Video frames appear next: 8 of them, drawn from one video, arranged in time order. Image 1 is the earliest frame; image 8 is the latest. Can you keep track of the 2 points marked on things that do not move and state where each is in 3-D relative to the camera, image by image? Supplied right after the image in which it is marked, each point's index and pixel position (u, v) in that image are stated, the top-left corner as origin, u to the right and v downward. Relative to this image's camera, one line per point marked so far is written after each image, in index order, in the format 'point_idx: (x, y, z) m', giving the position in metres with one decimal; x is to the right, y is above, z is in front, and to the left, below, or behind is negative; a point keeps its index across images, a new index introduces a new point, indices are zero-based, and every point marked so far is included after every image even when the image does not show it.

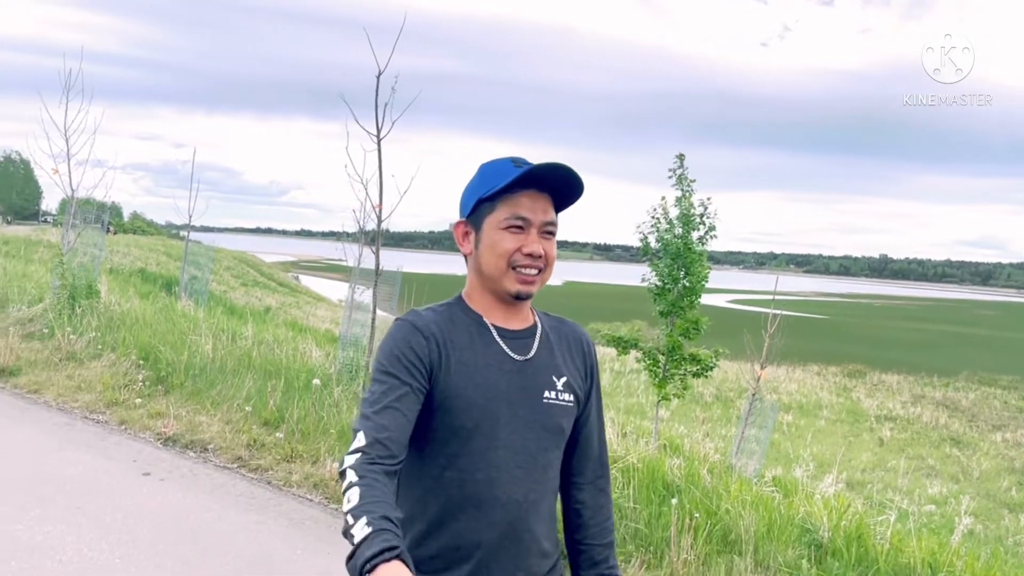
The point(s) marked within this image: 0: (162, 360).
0: (-3.1, -0.6, +7.6) m
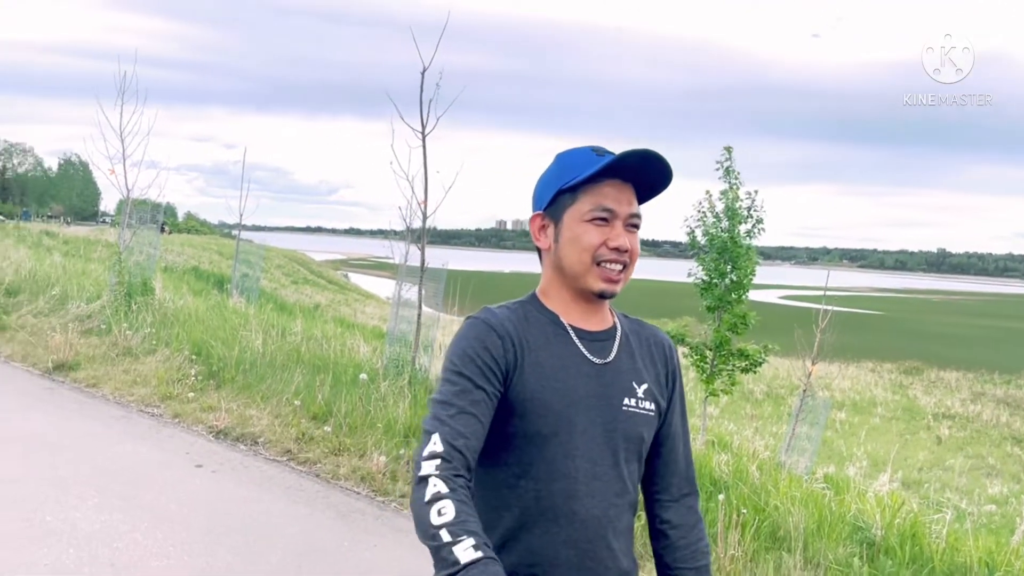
0: (-2.7, -0.6, +7.7) m
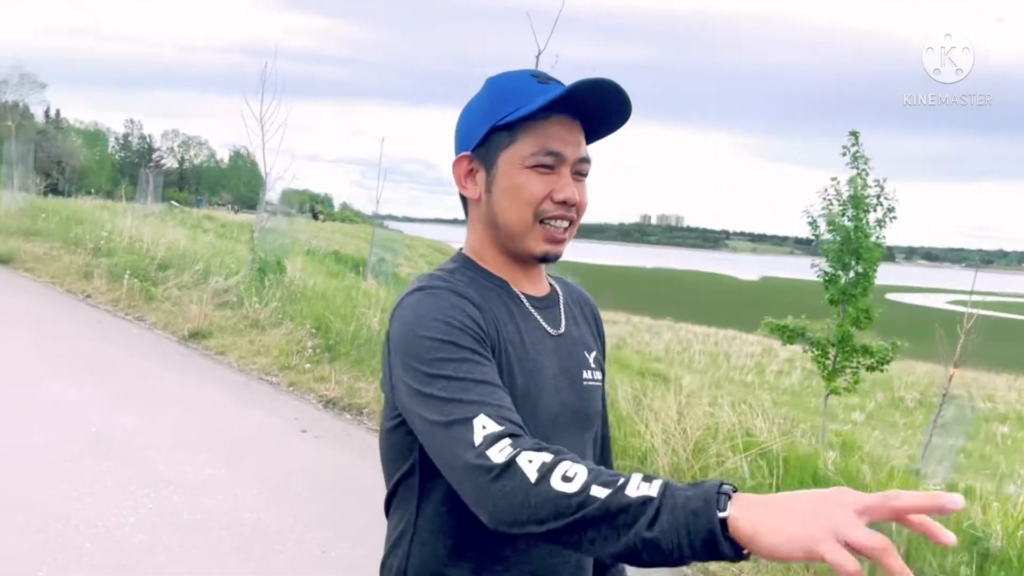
0: (-1.7, -0.4, +8.1) m
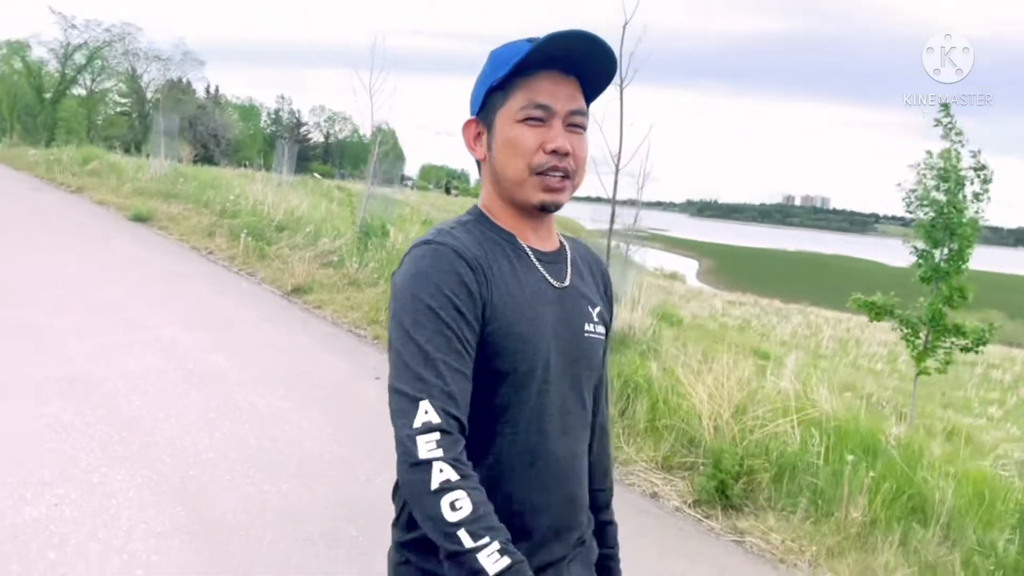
0: (-0.9, 0.0, +8.6) m
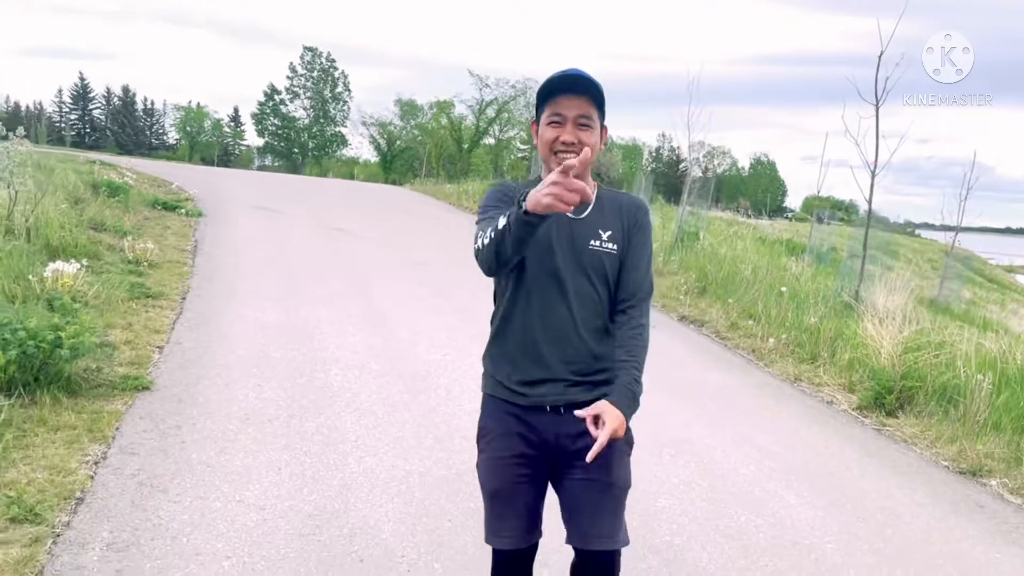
0: (+2.5, +0.2, +10.9) m
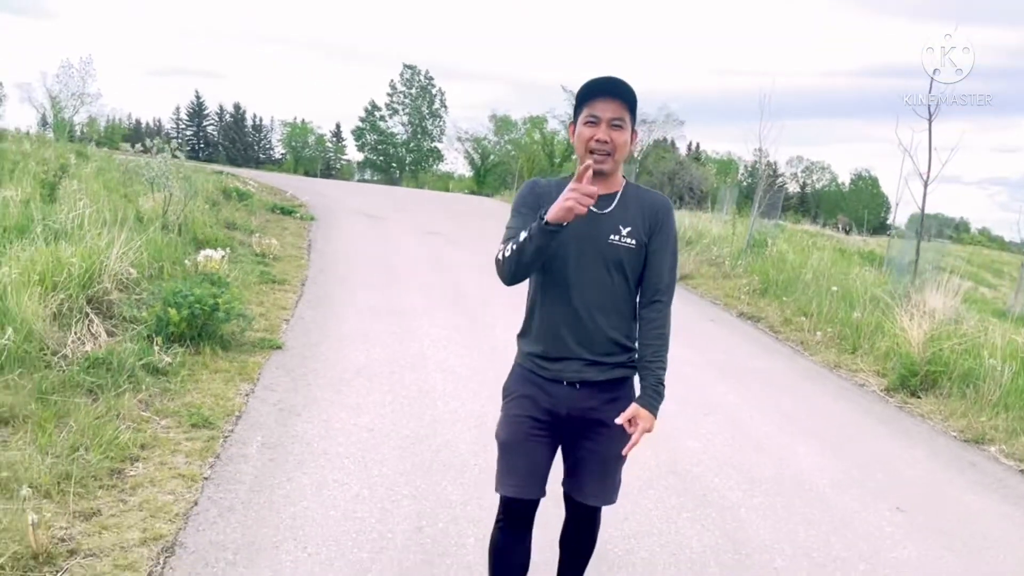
0: (+3.5, +0.1, +11.7) m
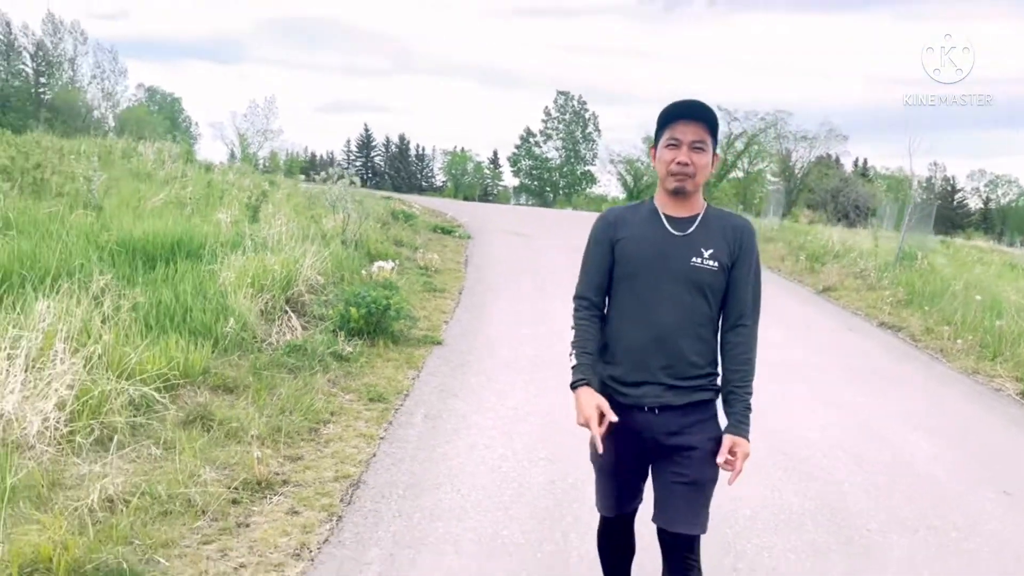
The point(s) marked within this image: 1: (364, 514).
0: (+5.5, 0.0, +11.7) m
1: (-0.7, -1.1, +4.3) m
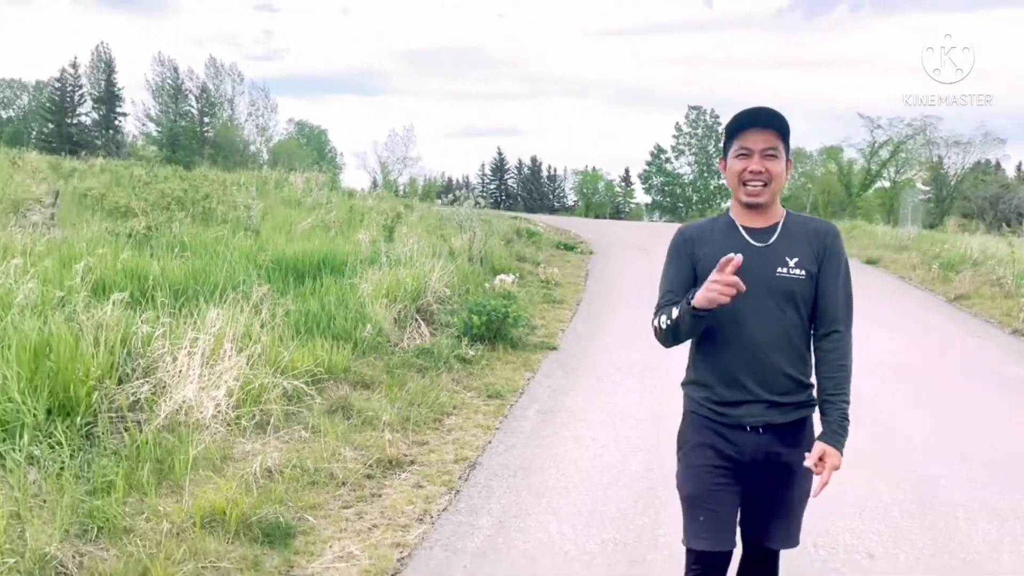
0: (+7.1, -0.1, +11.2) m
1: (-0.2, -1.2, +4.9) m
